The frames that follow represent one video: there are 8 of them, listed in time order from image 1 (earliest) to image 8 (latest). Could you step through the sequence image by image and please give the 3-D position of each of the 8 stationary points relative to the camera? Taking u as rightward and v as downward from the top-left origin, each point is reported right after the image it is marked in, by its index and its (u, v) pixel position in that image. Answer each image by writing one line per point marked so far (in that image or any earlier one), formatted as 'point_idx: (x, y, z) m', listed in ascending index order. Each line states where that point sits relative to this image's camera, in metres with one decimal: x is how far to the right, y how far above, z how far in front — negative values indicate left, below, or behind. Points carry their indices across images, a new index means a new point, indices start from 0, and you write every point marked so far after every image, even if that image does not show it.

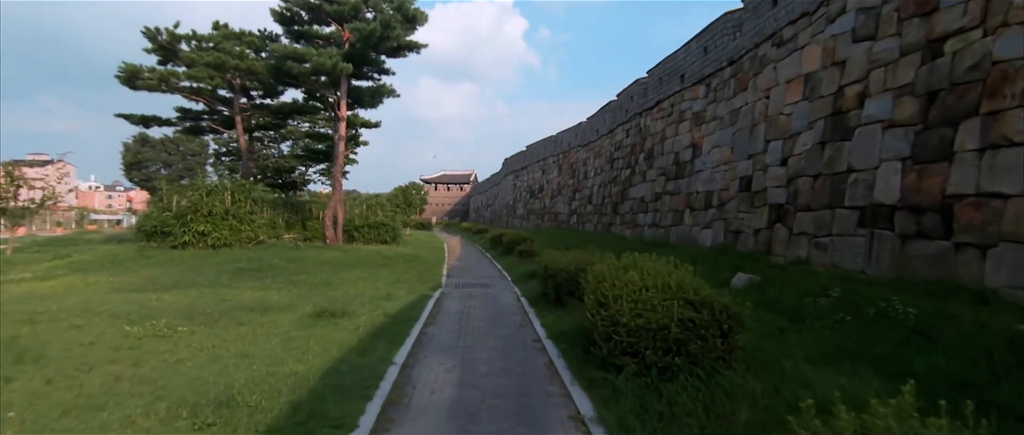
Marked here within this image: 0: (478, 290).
0: (-0.6, -1.2, +9.1) m
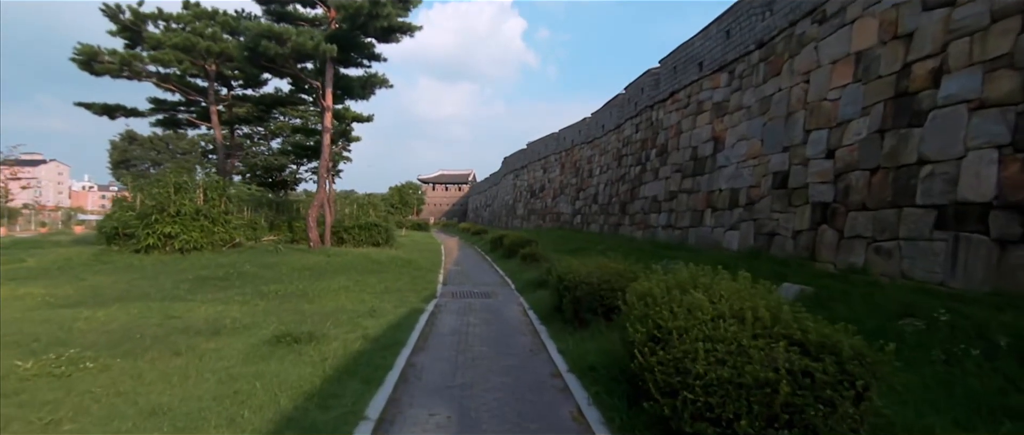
0: (-0.5, -1.2, +7.9) m
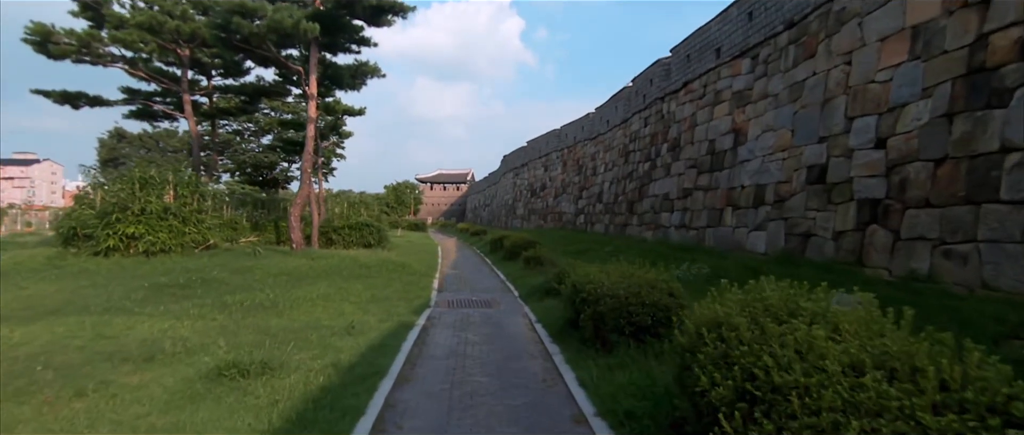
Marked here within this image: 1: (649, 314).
0: (-0.4, -1.2, +6.9) m
1: (+1.1, -0.8, +4.3) m
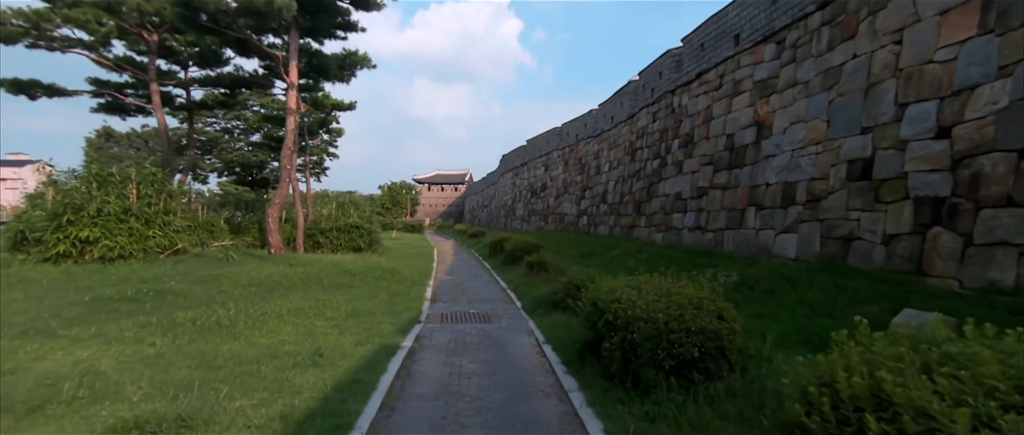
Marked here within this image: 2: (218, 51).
0: (-0.4, -1.2, +6.0) m
1: (+1.1, -0.8, +3.3) m
2: (-6.3, +3.6, +11.6) m
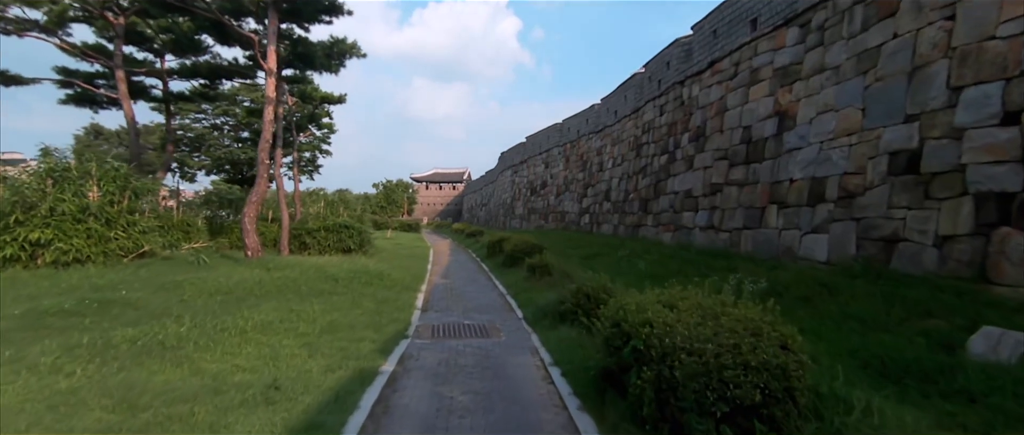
0: (-0.4, -1.2, +5.2) m
1: (+1.1, -0.8, +2.5) m
2: (-6.3, +3.6, +10.8) m
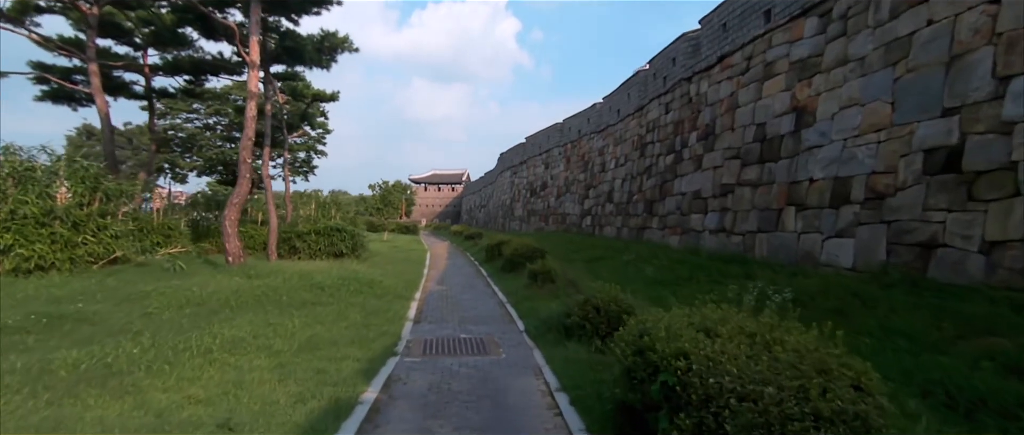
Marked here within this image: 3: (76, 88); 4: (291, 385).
0: (-0.4, -1.3, +4.6) m
1: (+1.2, -0.8, +2.0) m
2: (-6.3, +3.5, +10.2) m
3: (-8.5, +2.5, +10.6) m
4: (-1.5, -1.1, +3.7) m
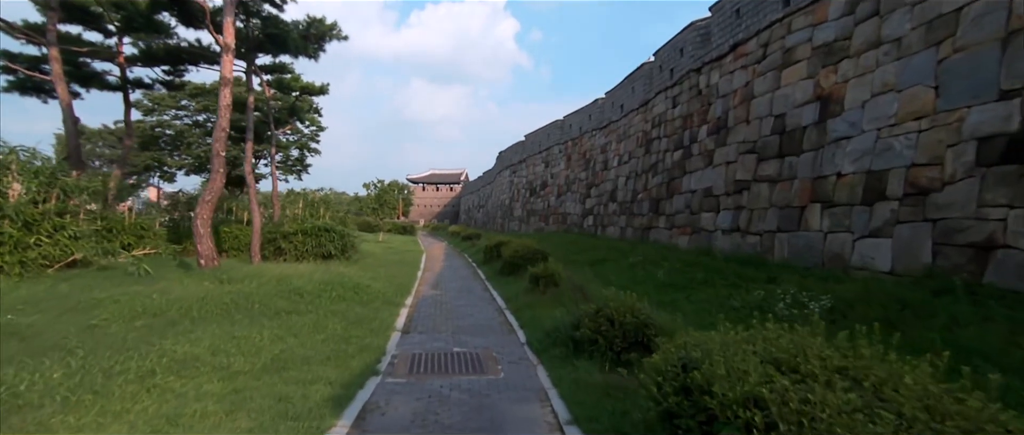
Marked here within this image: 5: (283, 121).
0: (-0.4, -1.2, +3.9) m
1: (+1.2, -0.8, +1.3) m
2: (-6.3, +3.5, +9.5) m
3: (-8.5, +2.5, +9.9) m
4: (-1.5, -1.1, +3.0) m
5: (-6.2, +2.6, +14.7) m
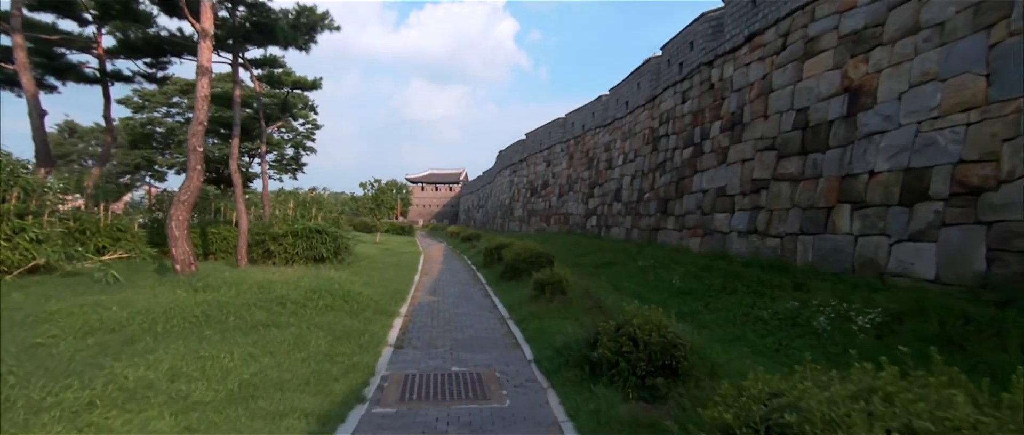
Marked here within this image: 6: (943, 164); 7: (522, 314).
0: (-0.3, -1.3, +3.3) m
1: (+1.2, -0.8, +0.7) m
2: (-6.3, +3.5, +8.9) m
3: (-8.5, +2.5, +9.3) m
4: (-1.4, -1.1, +2.4) m
5: (-6.1, +2.6, +14.1) m
6: (+4.4, +0.6, +5.5) m
7: (+0.1, -1.1, +6.4) m
